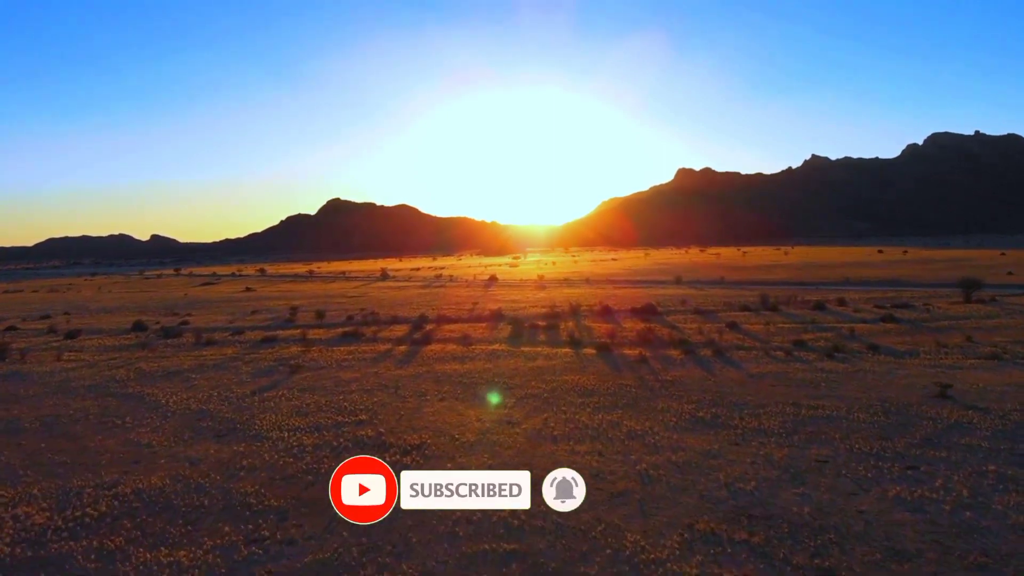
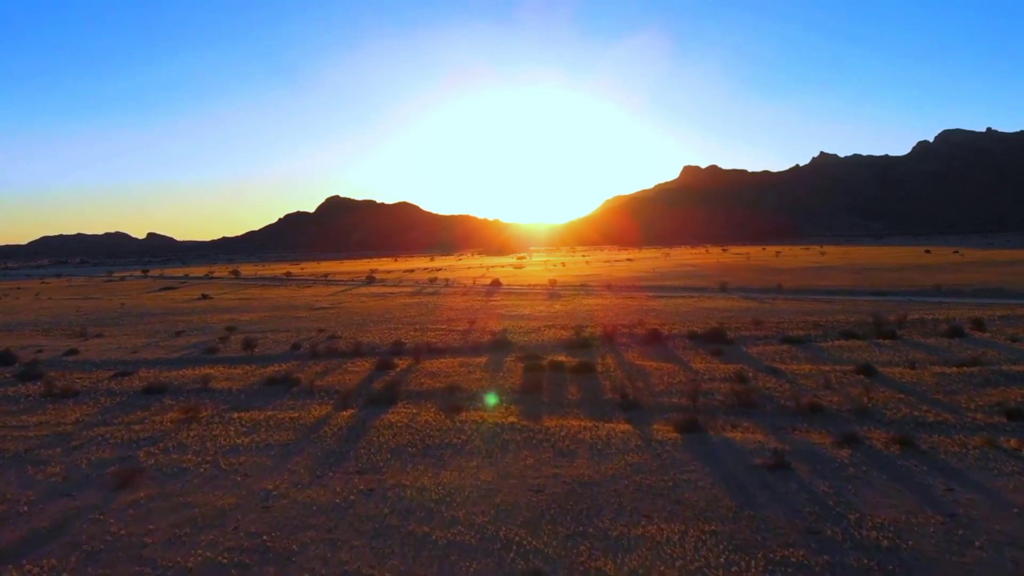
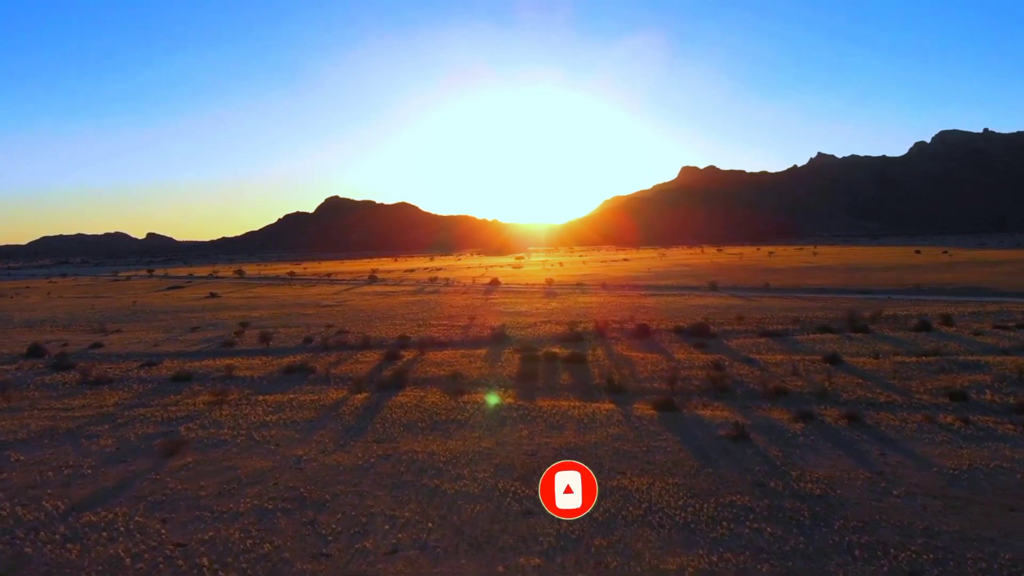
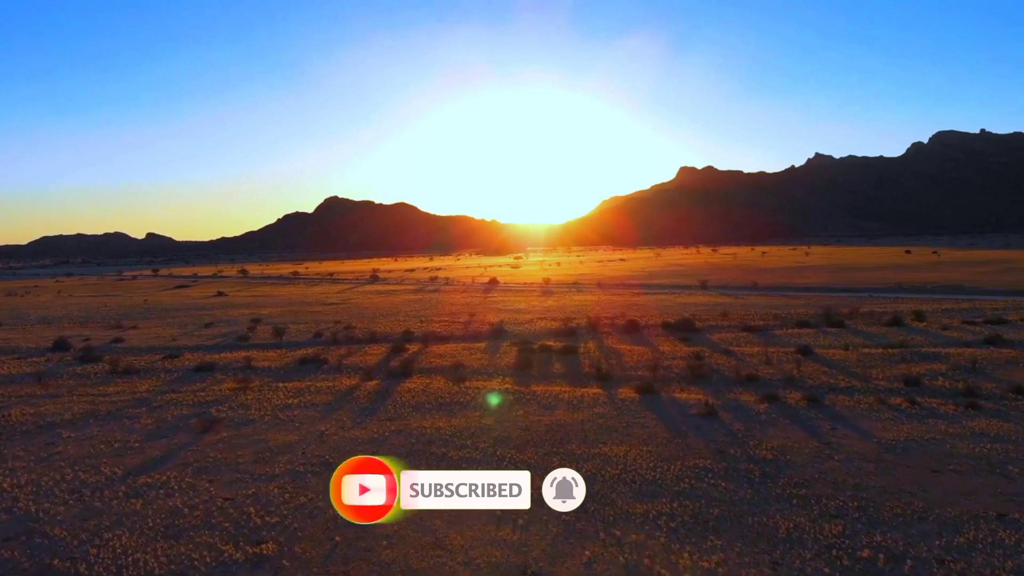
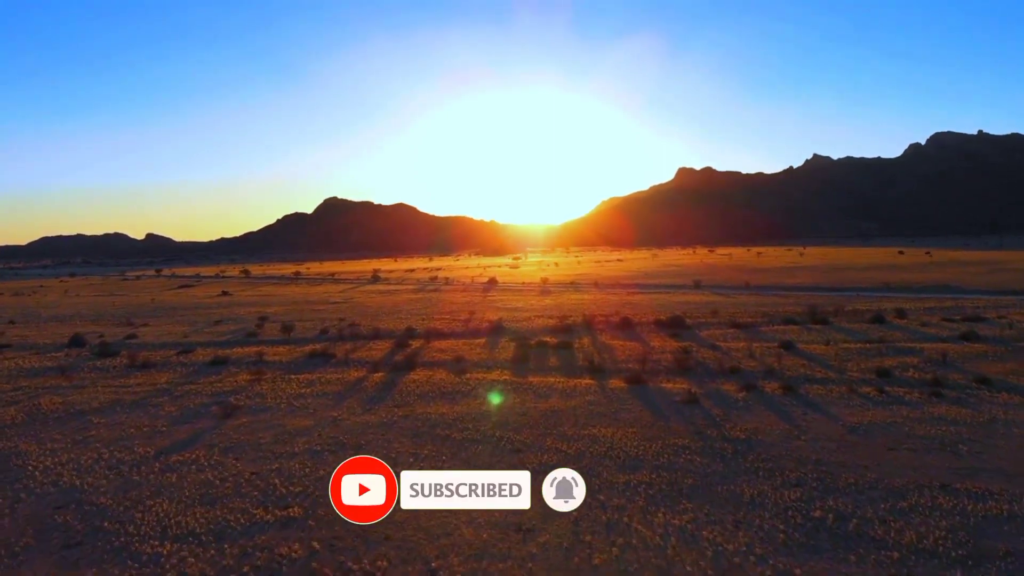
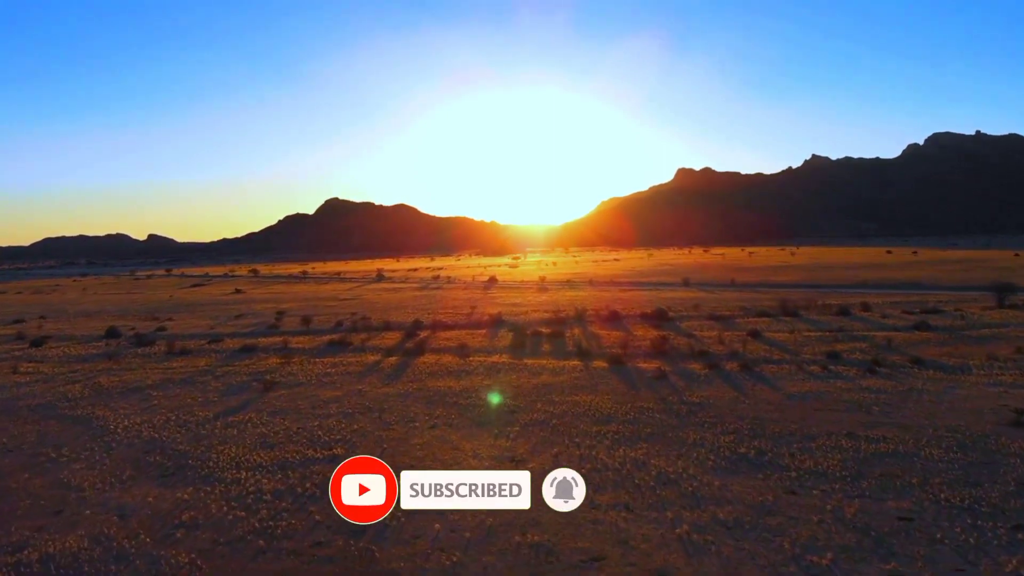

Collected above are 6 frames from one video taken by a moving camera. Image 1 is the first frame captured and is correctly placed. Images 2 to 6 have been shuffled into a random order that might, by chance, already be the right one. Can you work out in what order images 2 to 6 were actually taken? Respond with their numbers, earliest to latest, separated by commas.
6, 5, 4, 3, 2
